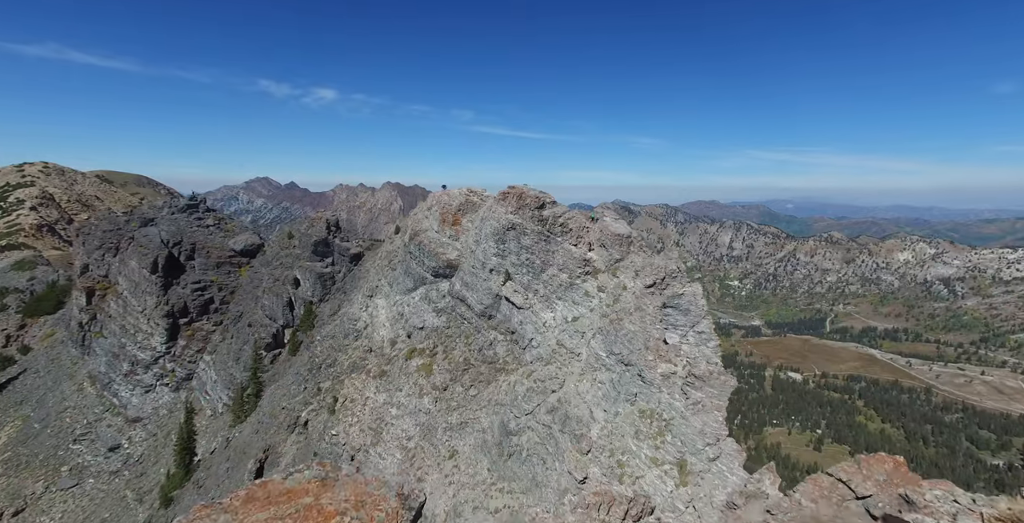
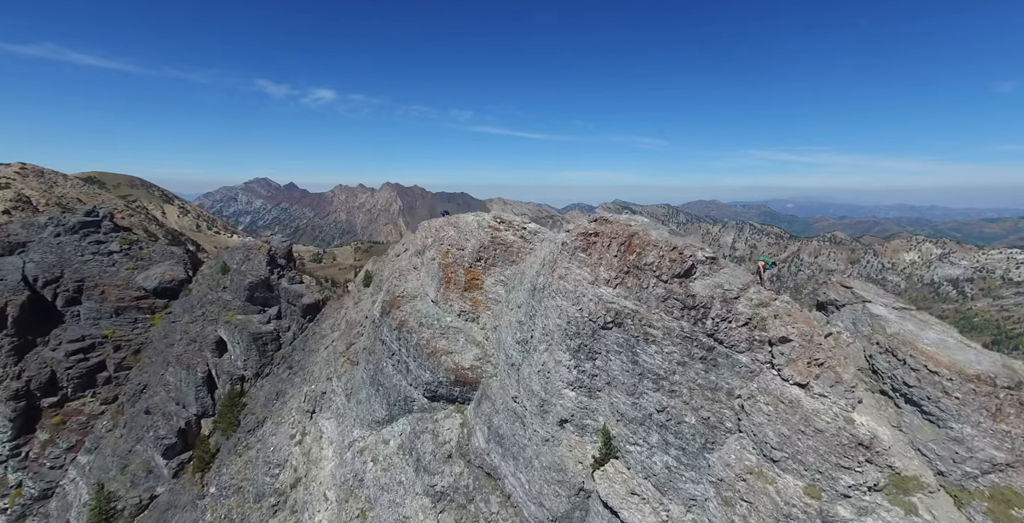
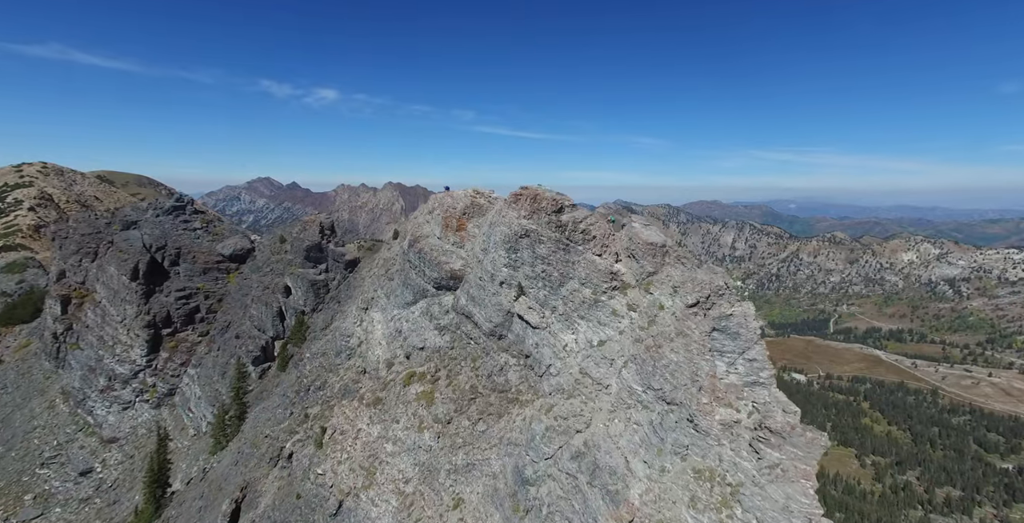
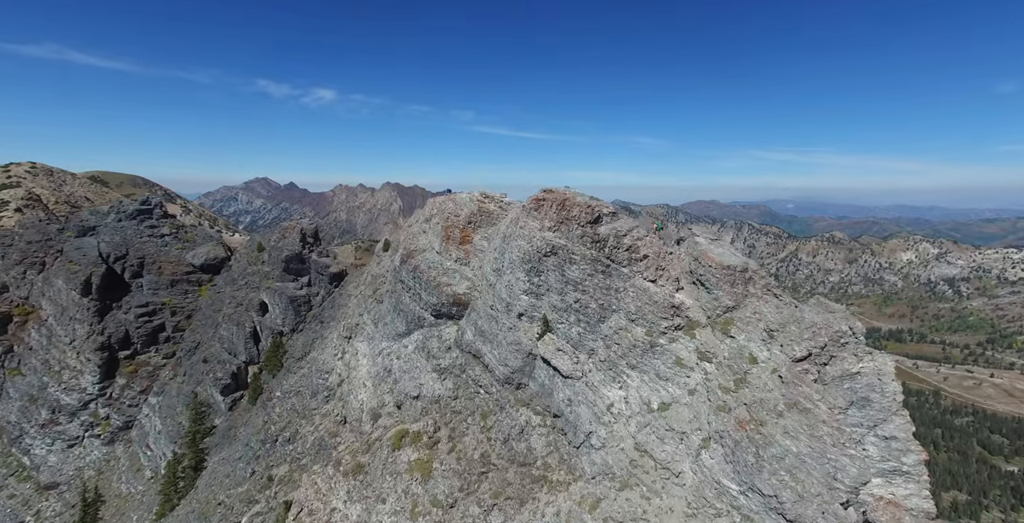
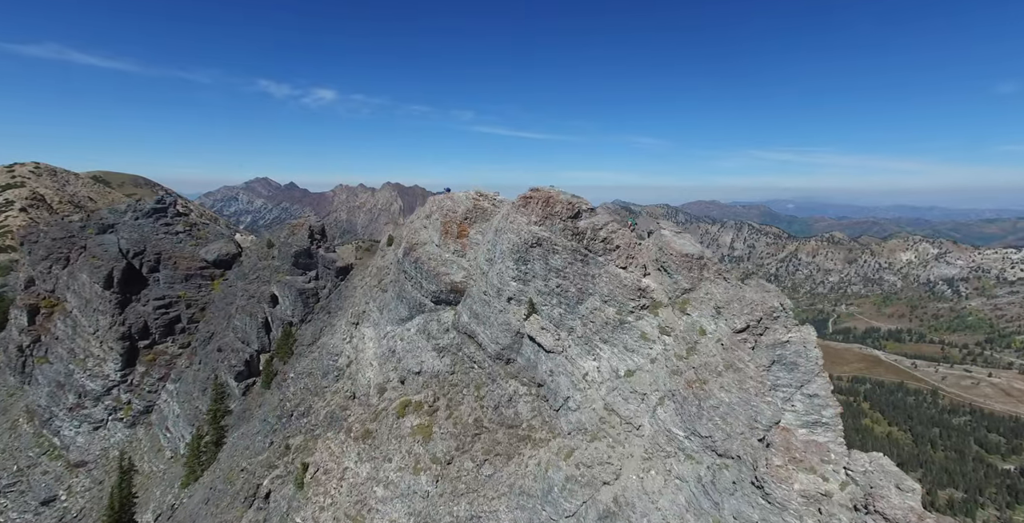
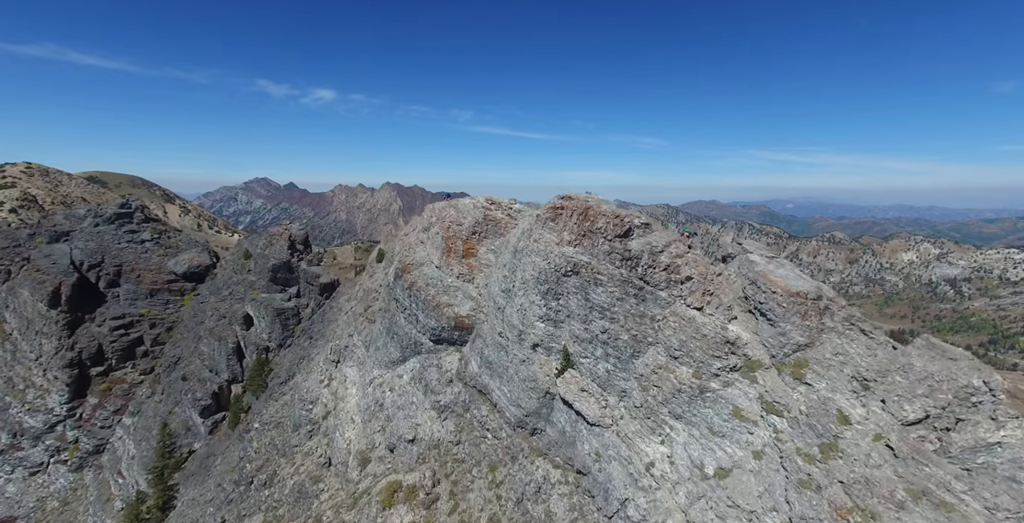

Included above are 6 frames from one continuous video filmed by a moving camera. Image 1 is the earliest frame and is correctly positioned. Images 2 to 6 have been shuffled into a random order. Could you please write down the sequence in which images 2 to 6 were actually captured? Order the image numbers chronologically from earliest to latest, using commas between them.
3, 5, 4, 6, 2
